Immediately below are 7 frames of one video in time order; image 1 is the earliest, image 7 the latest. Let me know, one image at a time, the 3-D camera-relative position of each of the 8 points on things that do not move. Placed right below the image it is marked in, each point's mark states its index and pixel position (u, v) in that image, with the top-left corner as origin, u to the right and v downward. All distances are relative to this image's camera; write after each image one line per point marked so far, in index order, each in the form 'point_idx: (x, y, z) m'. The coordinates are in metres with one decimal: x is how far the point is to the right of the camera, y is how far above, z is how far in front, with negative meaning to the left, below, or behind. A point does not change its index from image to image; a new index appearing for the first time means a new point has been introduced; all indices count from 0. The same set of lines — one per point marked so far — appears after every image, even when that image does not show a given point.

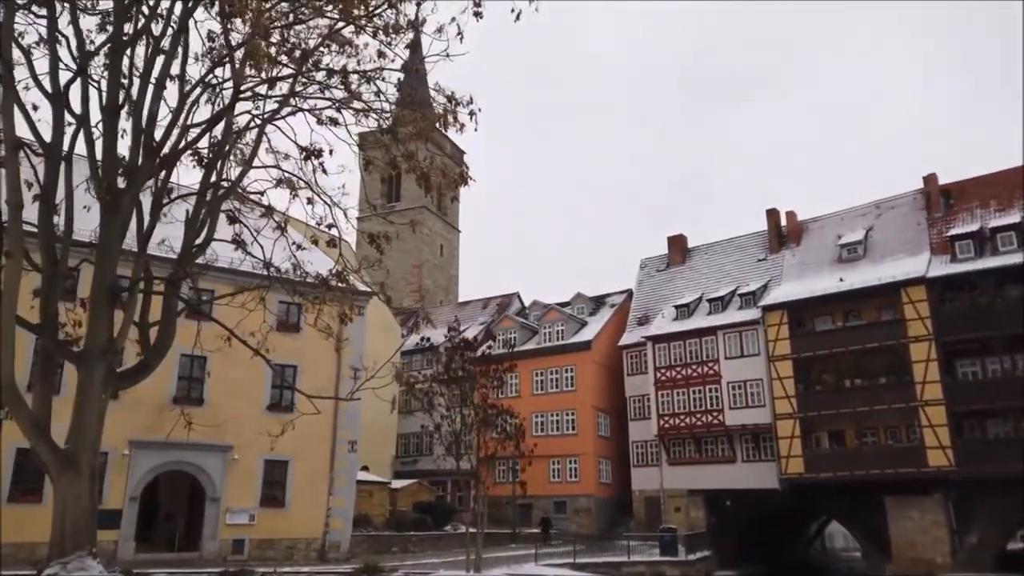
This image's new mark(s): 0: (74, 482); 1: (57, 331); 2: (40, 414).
0: (-5.5, -2.4, +9.4) m
1: (-6.1, -0.6, +10.1) m
2: (-6.0, -1.6, +9.7) m
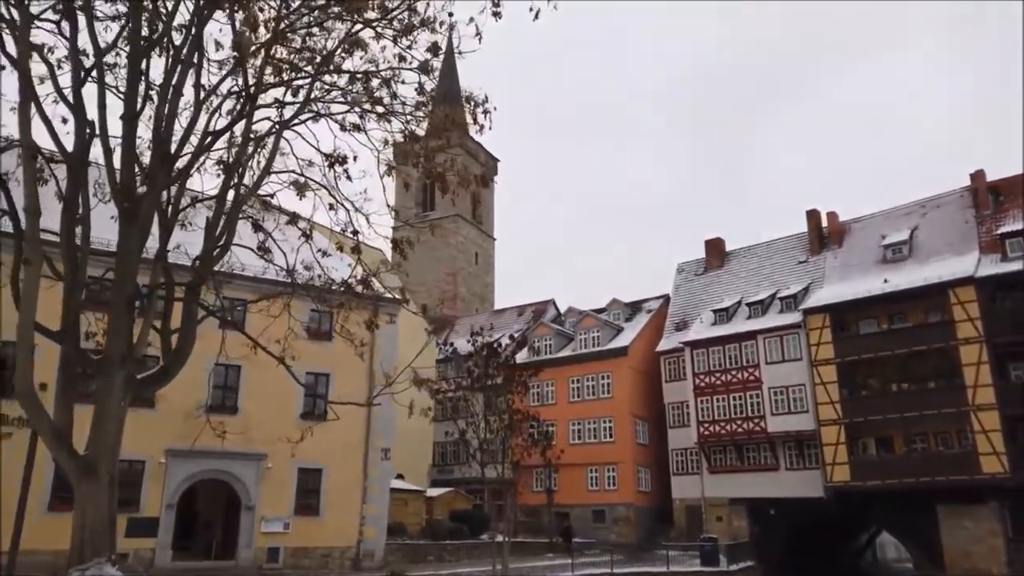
0: (-5.2, -2.5, +9.4) m
1: (-5.8, -0.7, +10.2) m
2: (-5.8, -1.7, +9.7) m
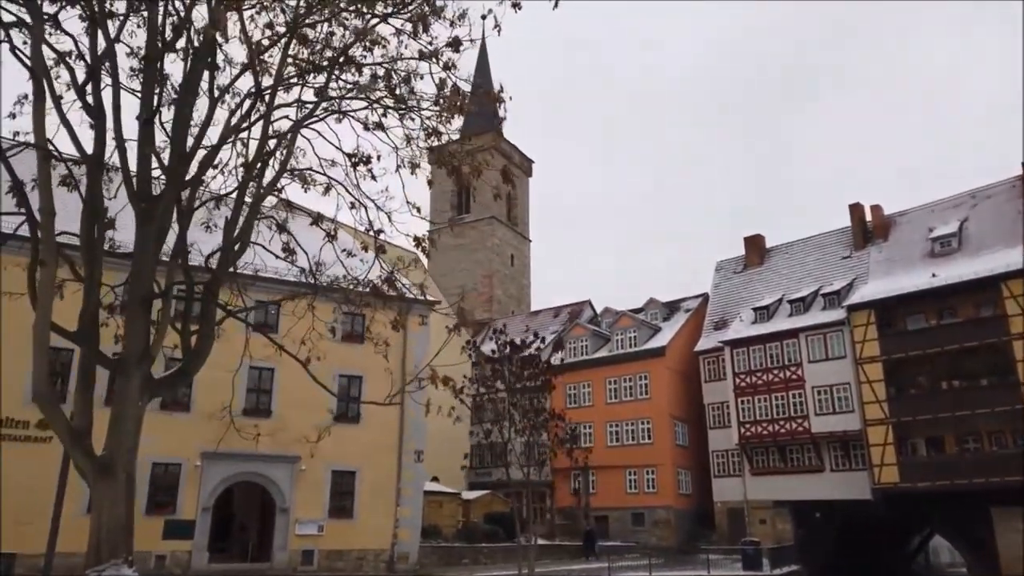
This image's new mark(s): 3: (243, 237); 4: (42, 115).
0: (-5.0, -2.5, +9.4) m
1: (-5.6, -0.7, +10.2) m
2: (-5.5, -1.7, +9.7) m
3: (-4.1, +0.8, +11.8) m
4: (-5.7, +2.1, +9.2) m
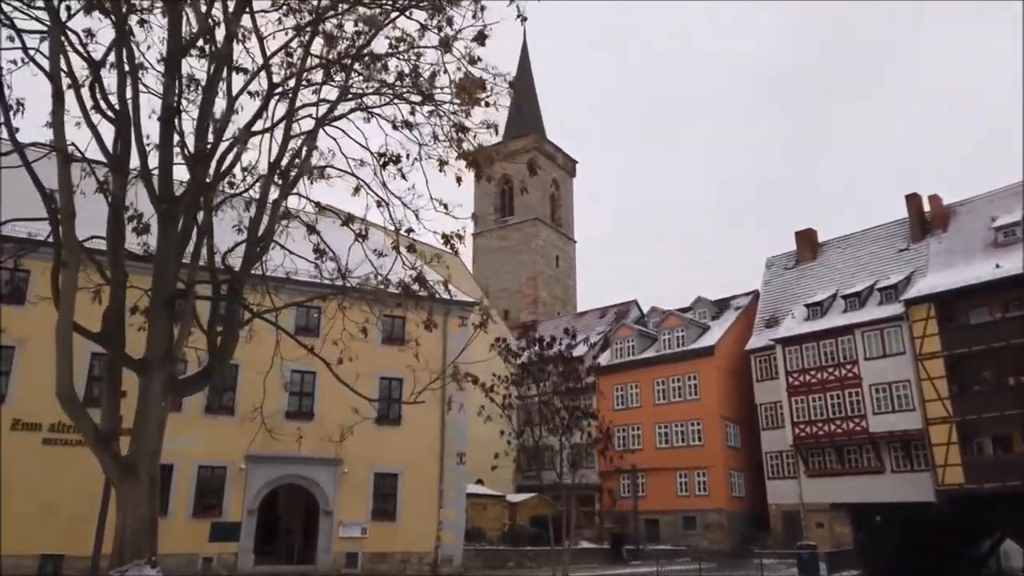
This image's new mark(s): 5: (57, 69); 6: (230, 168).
0: (-4.7, -2.5, +9.4) m
1: (-5.3, -0.7, +10.3) m
2: (-5.3, -1.7, +9.8) m
3: (-3.8, +0.8, +11.7) m
4: (-5.5, +2.1, +9.3) m
5: (-5.6, +2.7, +9.3) m
6: (-3.9, +1.7, +10.5) m
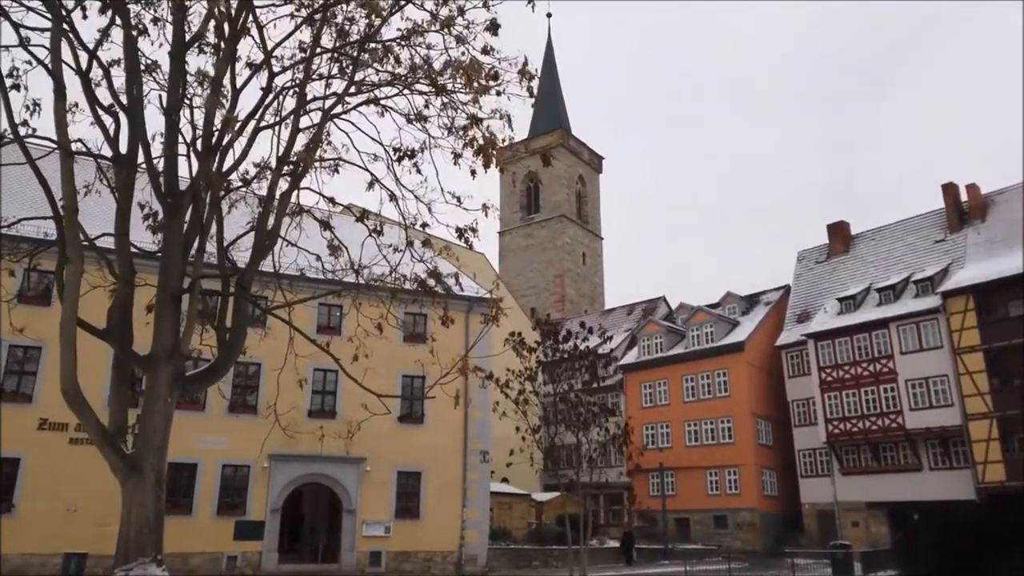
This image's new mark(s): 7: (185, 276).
0: (-4.6, -2.4, +9.3) m
1: (-5.2, -0.7, +10.2) m
2: (-5.1, -1.7, +9.7) m
3: (-3.6, +0.9, +11.6) m
4: (-5.4, +2.1, +9.2) m
5: (-5.5, +2.7, +9.2) m
6: (-3.8, +1.7, +10.4) m
7: (-4.5, +0.2, +10.5) m
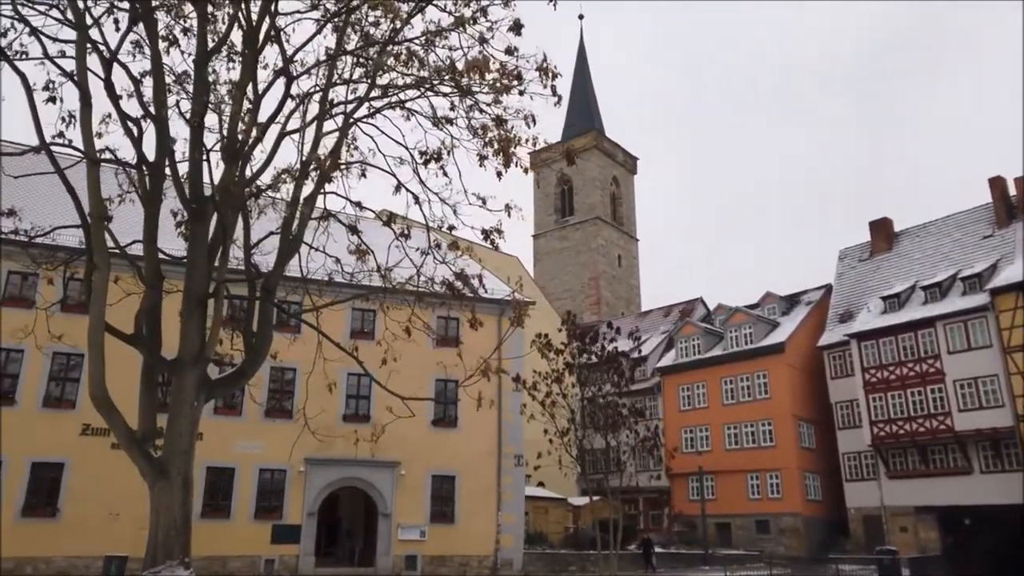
0: (-4.3, -2.5, +9.4) m
1: (-4.9, -0.8, +10.3) m
2: (-4.8, -1.8, +9.8) m
3: (-3.2, +0.8, +11.6) m
4: (-5.2, +2.0, +9.4) m
5: (-5.3, +2.7, +9.4) m
6: (-3.5, +1.7, +10.4) m
7: (-4.2, +0.1, +10.6) m
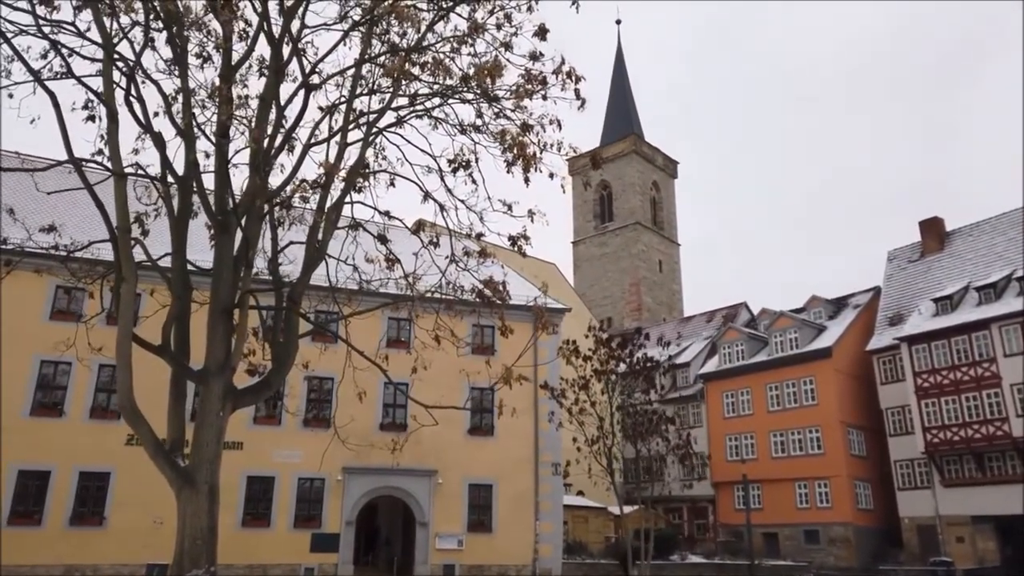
0: (-4.0, -2.6, +9.5) m
1: (-4.6, -0.9, +10.5) m
2: (-4.5, -1.9, +10.0) m
3: (-2.9, +0.6, +11.7) m
4: (-5.0, +1.9, +9.6) m
5: (-5.1, +2.5, +9.6) m
6: (-3.3, +1.5, +10.5) m
7: (-3.9, 0.0, +10.7) m
